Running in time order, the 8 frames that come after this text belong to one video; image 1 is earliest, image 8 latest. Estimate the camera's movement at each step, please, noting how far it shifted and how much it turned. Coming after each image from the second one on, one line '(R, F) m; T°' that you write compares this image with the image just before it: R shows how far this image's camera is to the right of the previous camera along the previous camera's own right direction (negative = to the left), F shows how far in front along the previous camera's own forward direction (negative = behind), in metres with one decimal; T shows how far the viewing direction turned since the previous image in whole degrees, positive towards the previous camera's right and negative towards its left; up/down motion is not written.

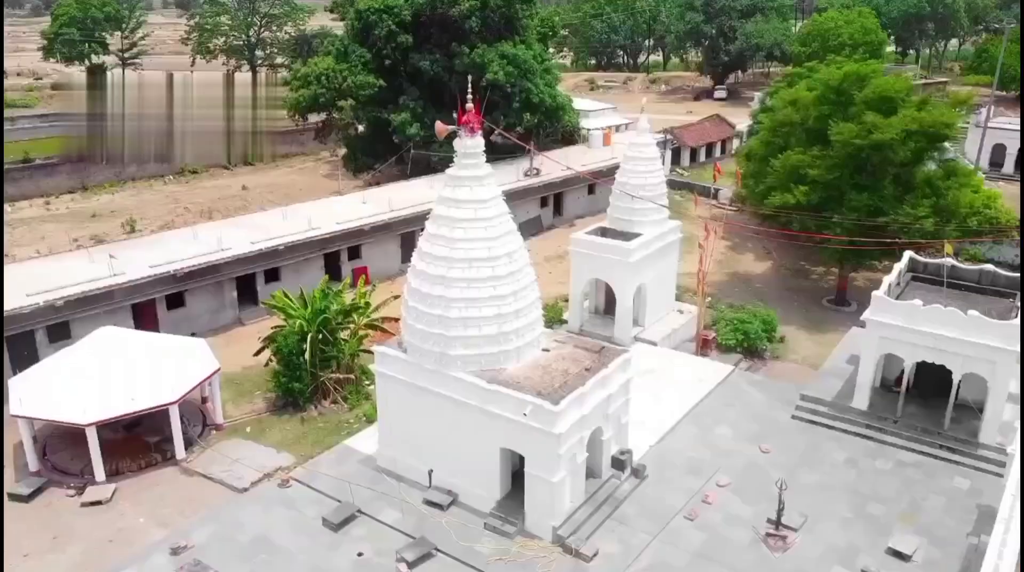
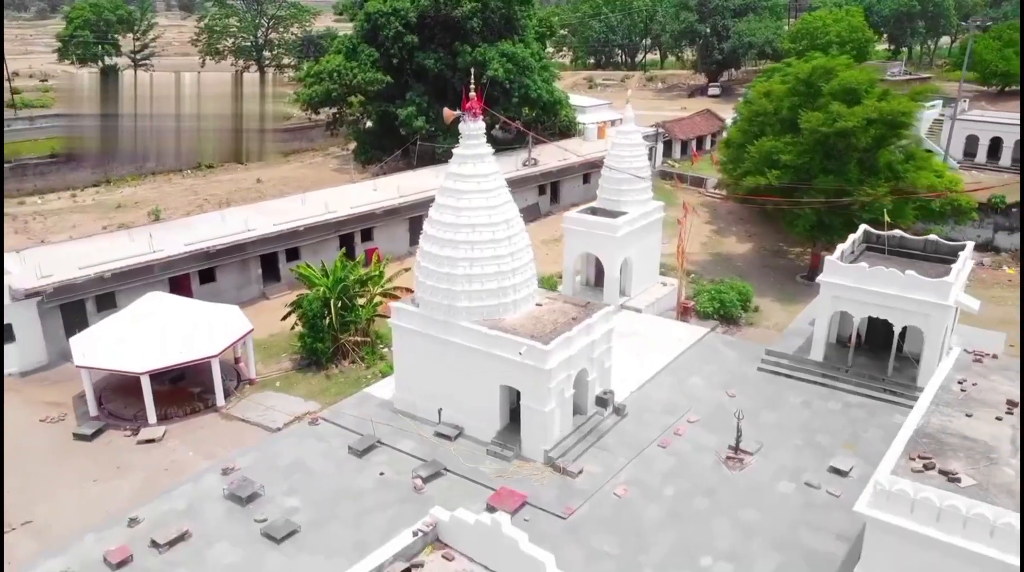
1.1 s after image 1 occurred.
(+0.1, -1.8) m; 0°
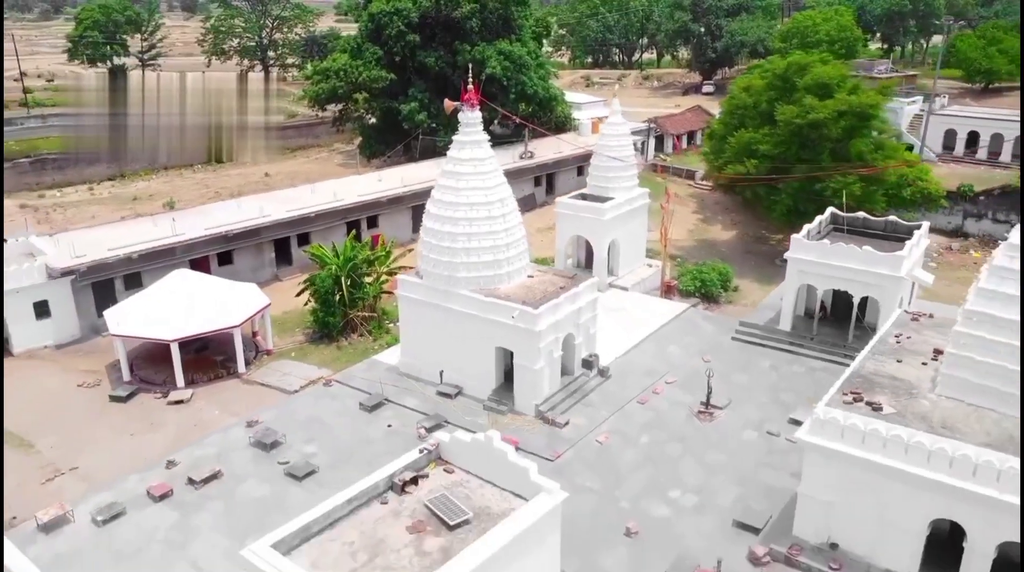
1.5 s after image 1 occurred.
(+0.1, -1.4) m; 0°
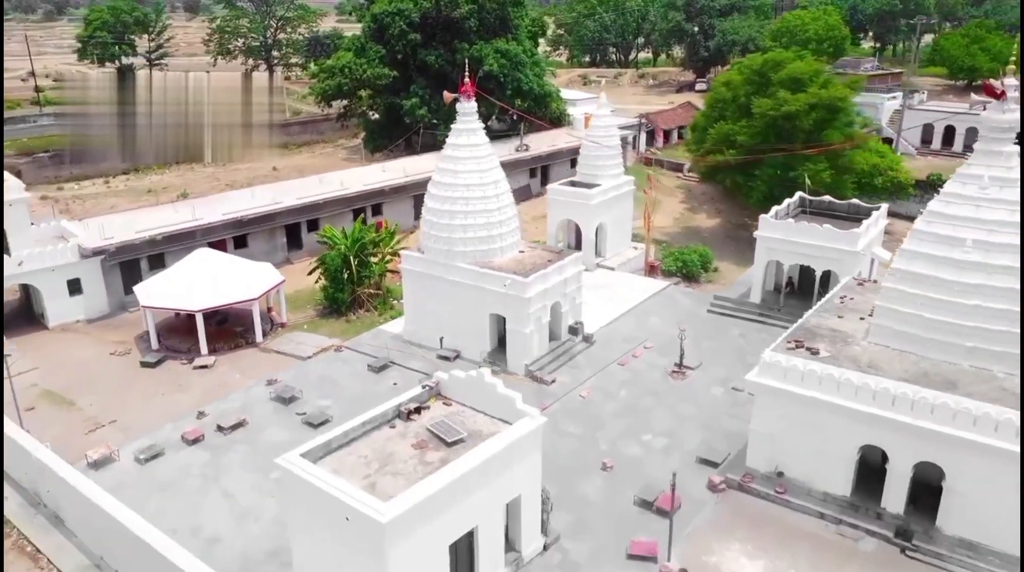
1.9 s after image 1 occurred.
(+0.1, -1.6) m; 0°
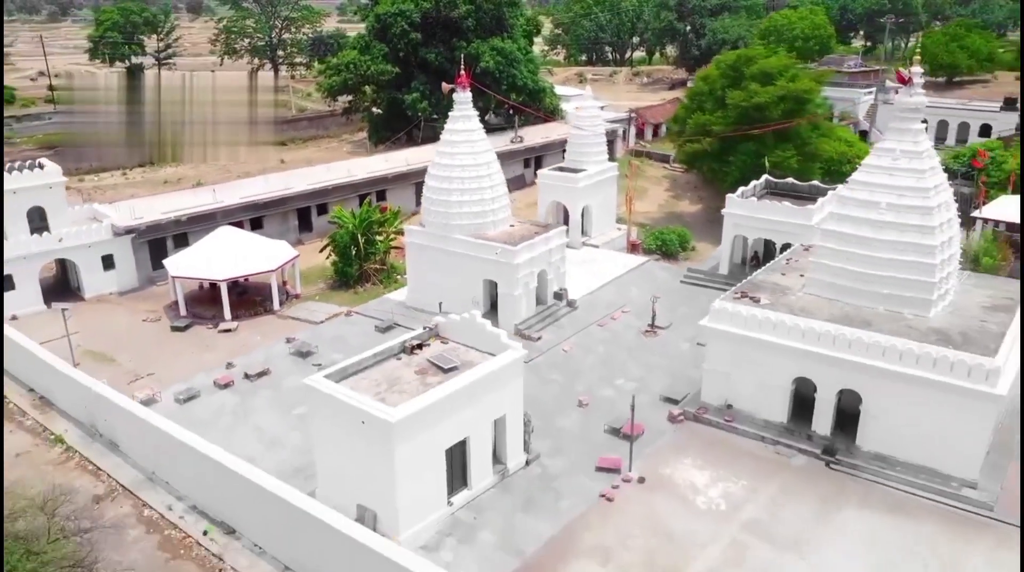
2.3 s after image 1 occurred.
(+0.2, -2.0) m; 0°
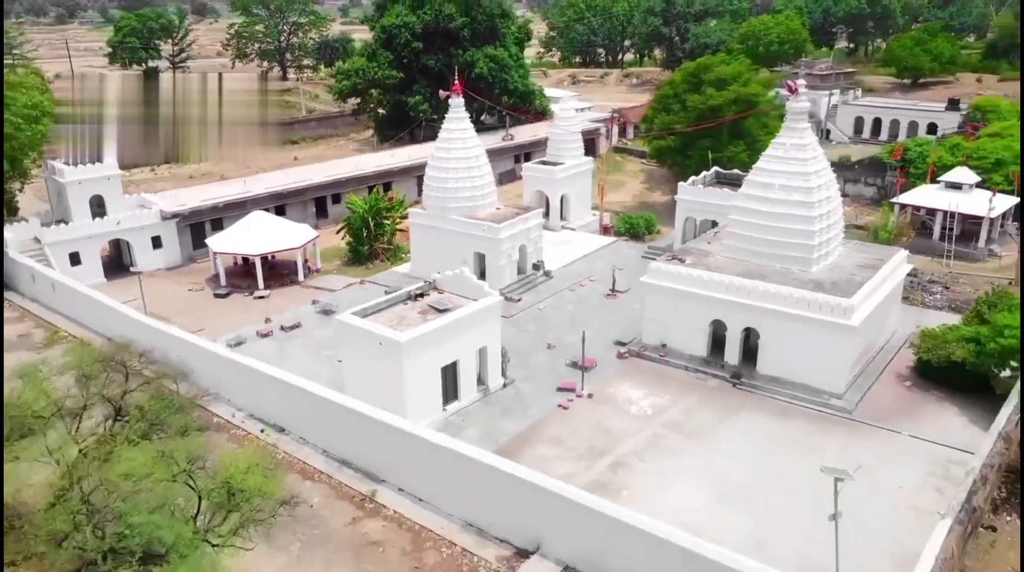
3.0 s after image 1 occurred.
(+0.4, -3.7) m; 0°
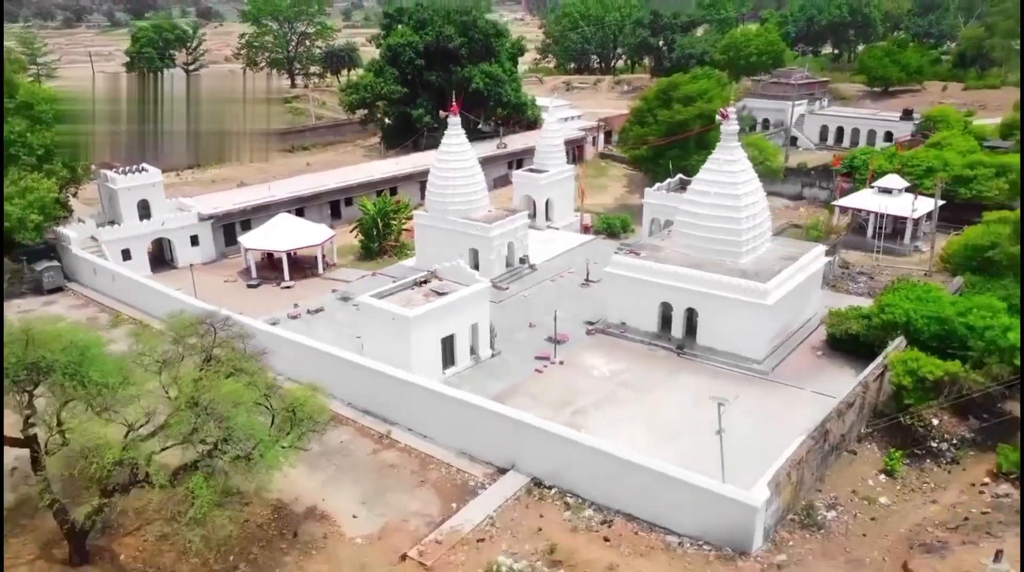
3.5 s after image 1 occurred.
(+0.3, -3.8) m; 0°
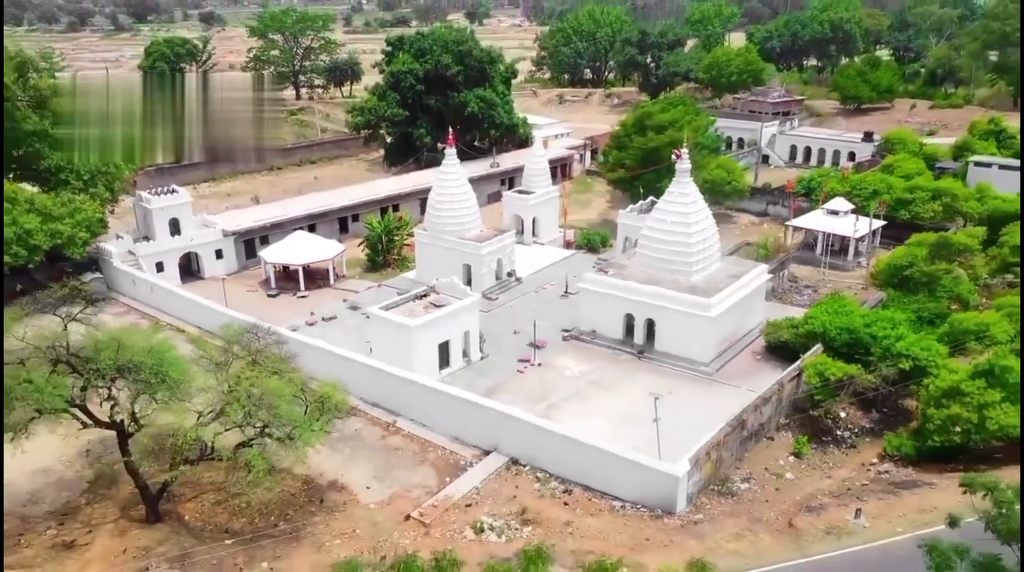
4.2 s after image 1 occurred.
(+0.3, -3.6) m; 0°
